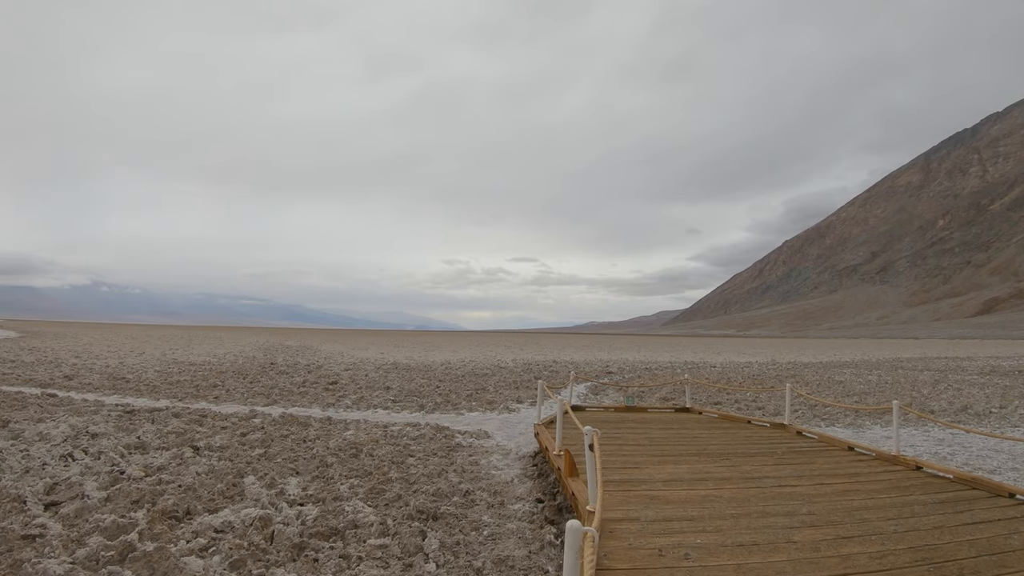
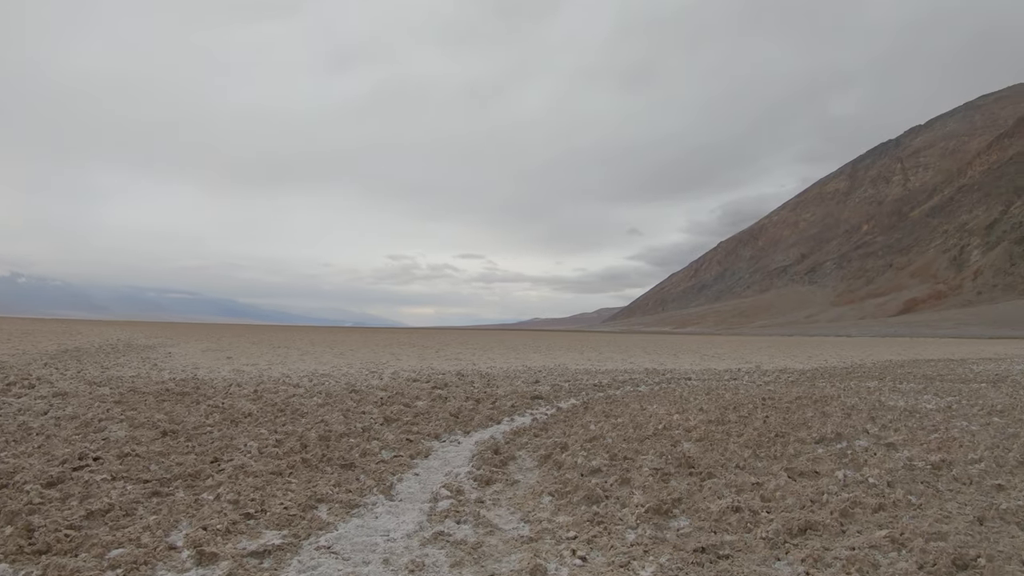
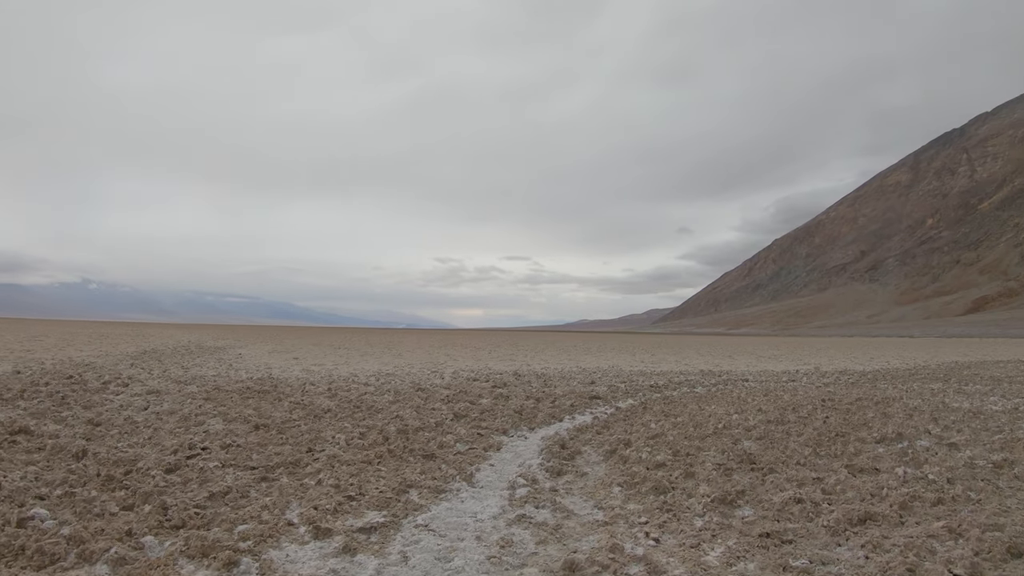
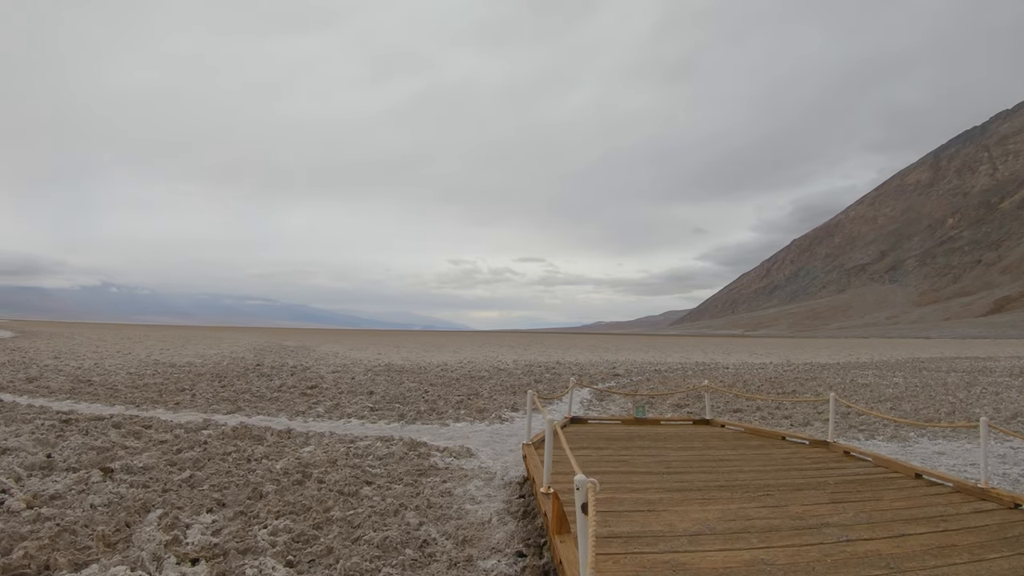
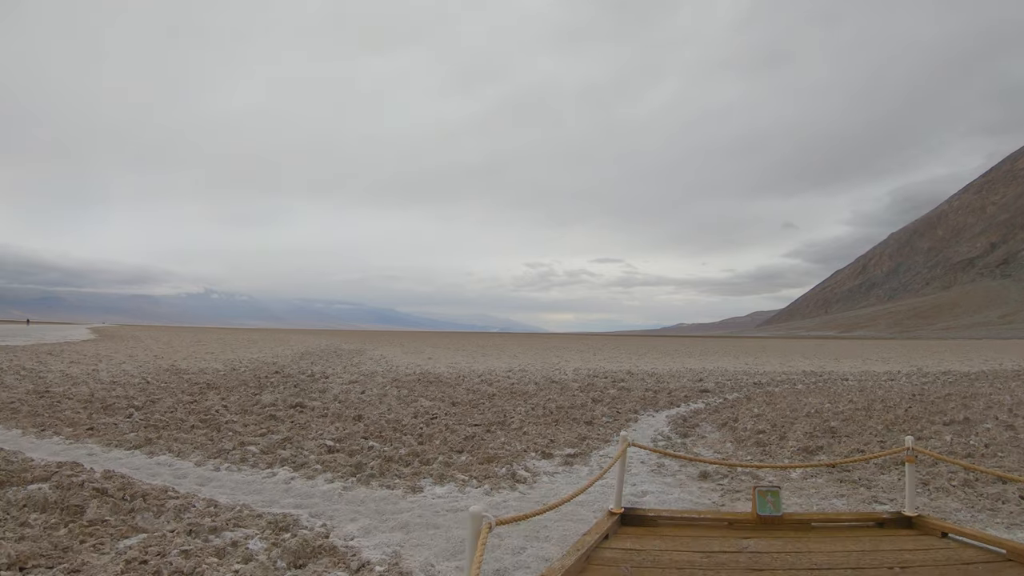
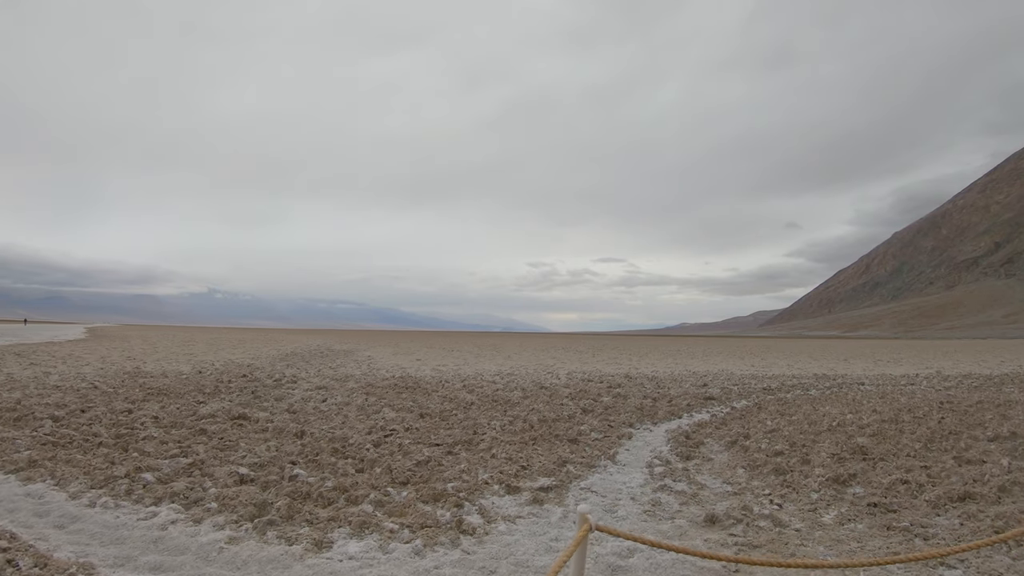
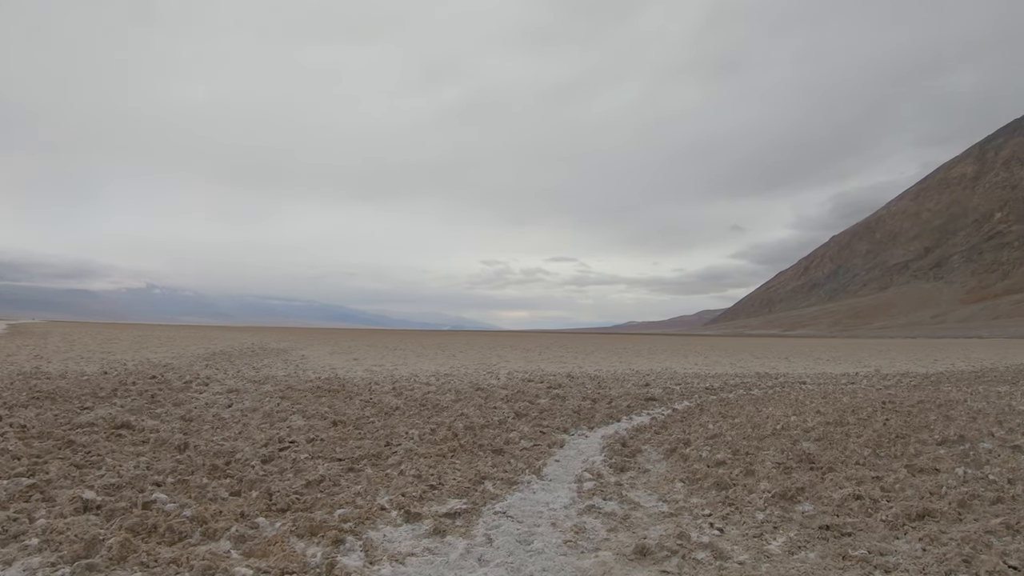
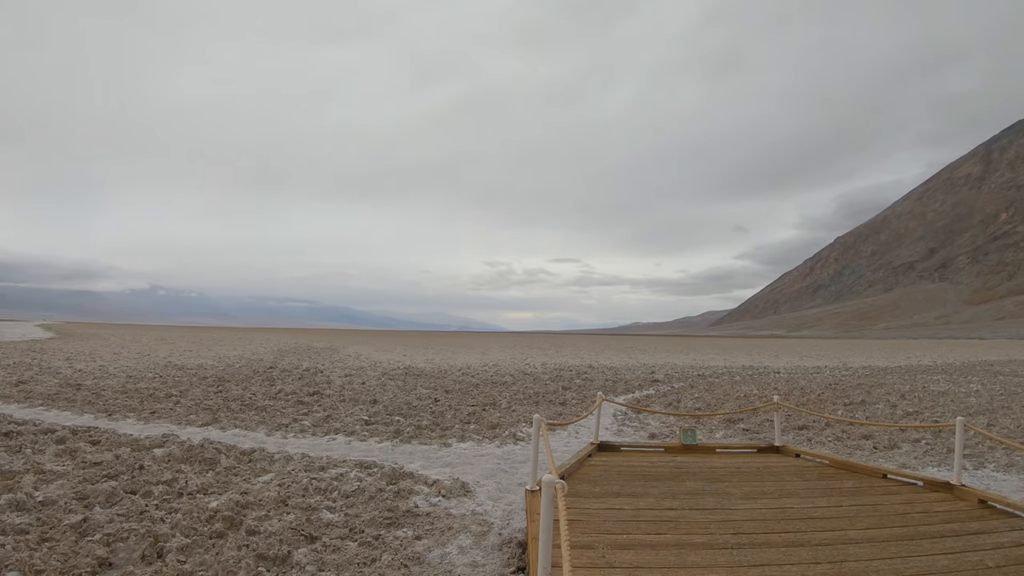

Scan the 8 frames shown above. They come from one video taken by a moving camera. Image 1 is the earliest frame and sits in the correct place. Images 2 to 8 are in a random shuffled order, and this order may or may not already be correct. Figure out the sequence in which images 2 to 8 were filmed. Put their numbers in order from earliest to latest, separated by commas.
4, 8, 5, 6, 7, 3, 2
